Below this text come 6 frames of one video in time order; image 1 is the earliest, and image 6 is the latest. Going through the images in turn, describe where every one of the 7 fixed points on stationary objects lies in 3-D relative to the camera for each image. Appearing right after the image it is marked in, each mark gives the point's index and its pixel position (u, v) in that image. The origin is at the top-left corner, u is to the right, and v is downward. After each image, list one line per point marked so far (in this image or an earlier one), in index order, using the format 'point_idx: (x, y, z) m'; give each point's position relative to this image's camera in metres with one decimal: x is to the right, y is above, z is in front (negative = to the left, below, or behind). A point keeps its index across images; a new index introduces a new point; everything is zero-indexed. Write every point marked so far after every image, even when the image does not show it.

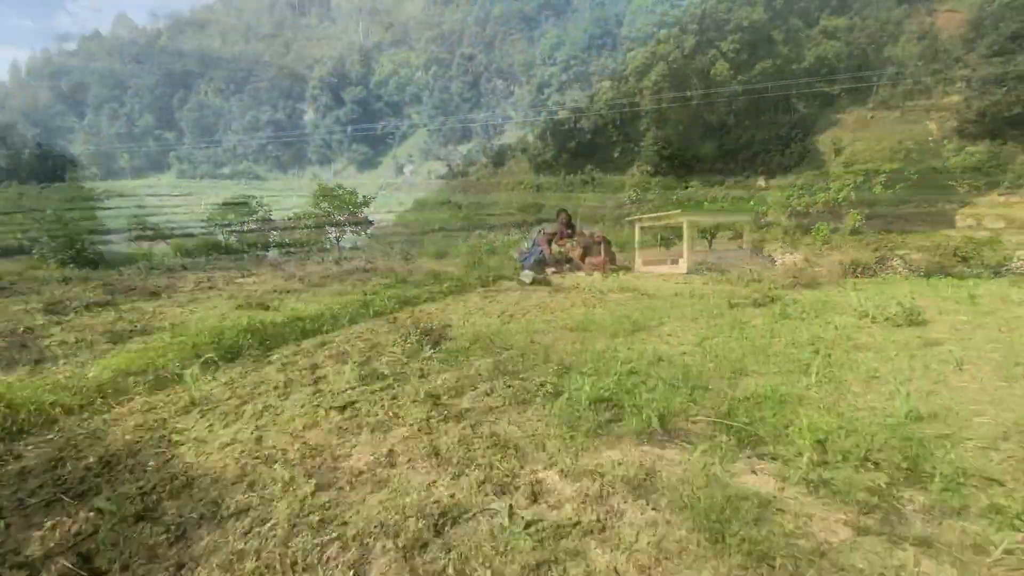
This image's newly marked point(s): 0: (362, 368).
0: (-1.4, -0.6, +5.2) m
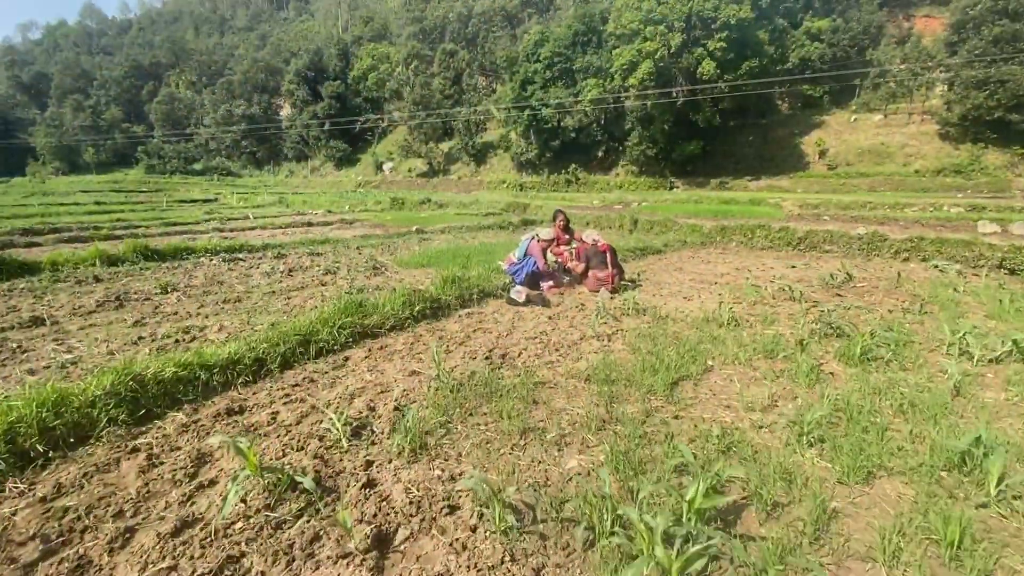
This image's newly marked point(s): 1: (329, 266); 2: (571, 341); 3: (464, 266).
0: (-1.4, -0.9, +3.6) m
1: (-3.4, +0.4, +9.9) m
2: (+0.6, -0.5, +5.2) m
3: (-0.8, +0.3, +9.2) m
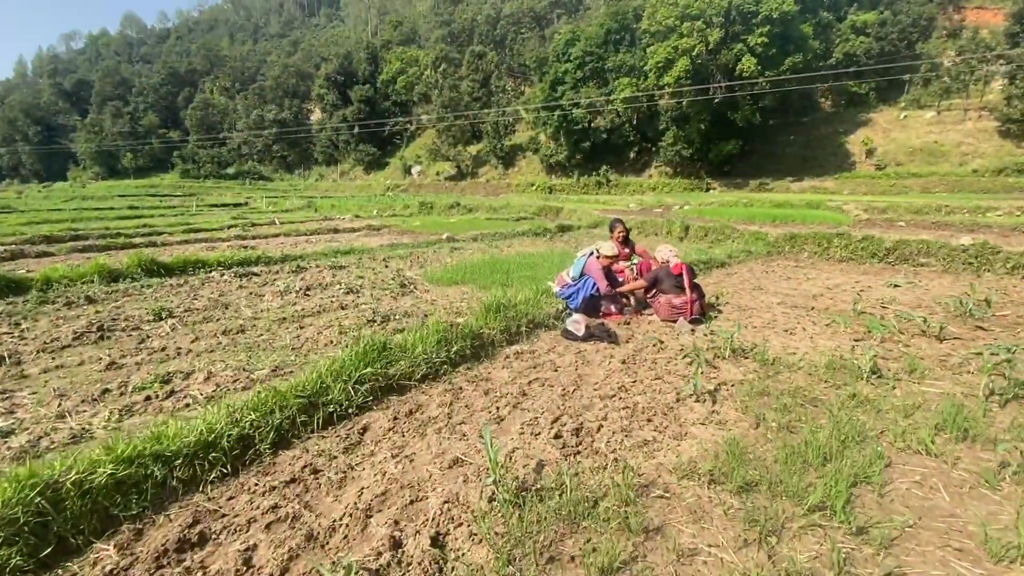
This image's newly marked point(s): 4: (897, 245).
0: (-0.9, -1.2, +2.3) m
1: (-2.7, +0.1, +8.7) m
2: (+1.1, -0.9, +3.8) m
3: (-0.1, 0.0, +7.9) m
4: (+7.9, +0.9, +10.8) m
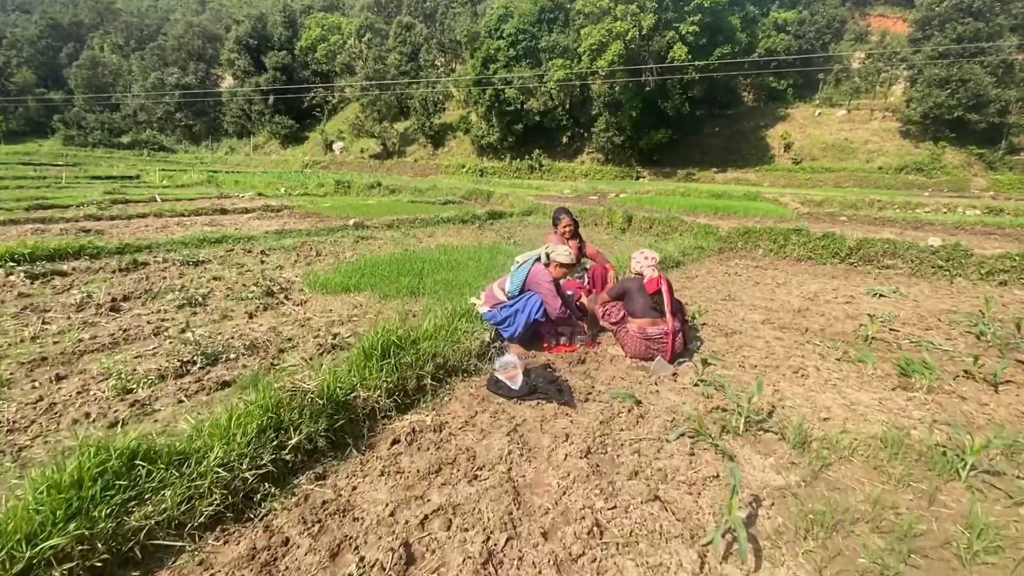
0: (-1.2, -1.5, +0.2) m
1: (-3.7, 0.0, +6.3) m
2: (+0.6, -1.1, +2.0) m
3: (-1.1, -0.2, +5.9) m
4: (+6.4, +0.8, +9.7) m
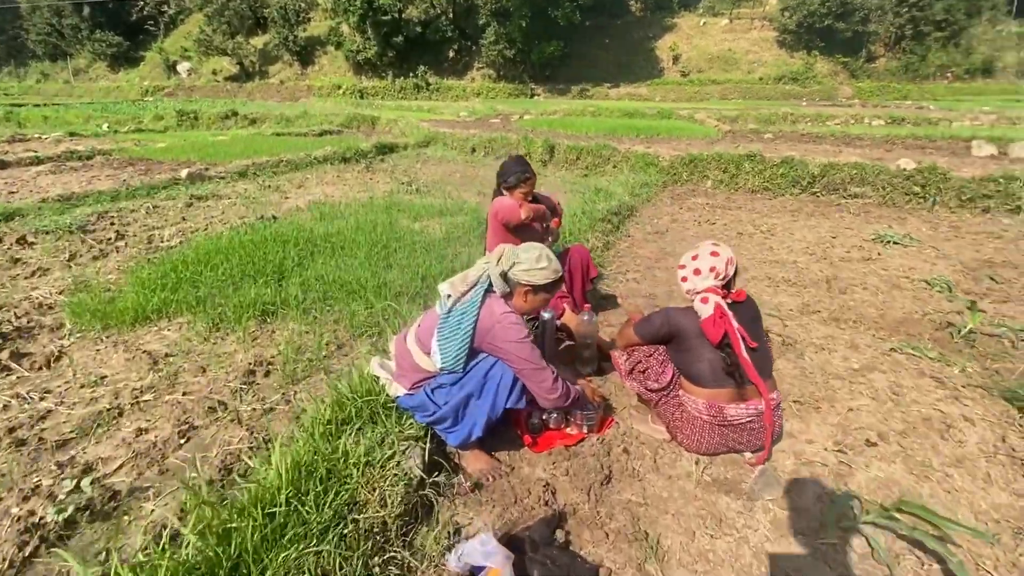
0: (-0.5, -2.4, -1.9) m
1: (-4.3, -0.3, +3.4) m
2: (+0.9, -1.6, +0.1) m
3: (-1.6, -0.3, +3.4) m
4: (+5.0, +1.9, +8.4) m
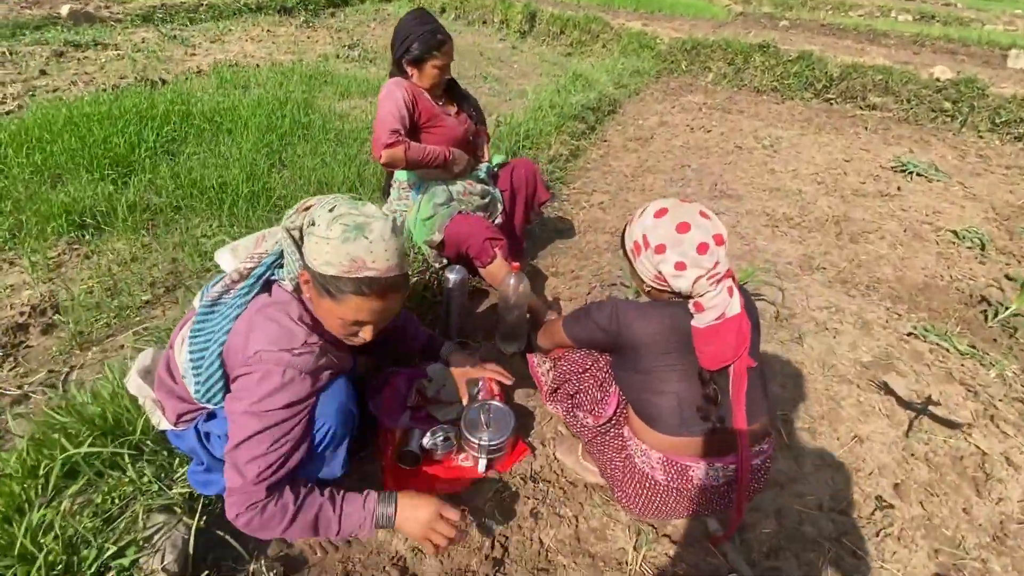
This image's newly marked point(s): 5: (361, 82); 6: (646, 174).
0: (-0.9, -3.1, -2.2) m
1: (-4.7, +0.2, +2.3) m
2: (+0.5, -2.0, -0.4) m
3: (-2.0, +0.1, +2.4) m
4: (+4.5, +2.9, +7.1) m
5: (-1.5, +2.1, +5.4) m
6: (+1.0, +0.9, +4.1) m
